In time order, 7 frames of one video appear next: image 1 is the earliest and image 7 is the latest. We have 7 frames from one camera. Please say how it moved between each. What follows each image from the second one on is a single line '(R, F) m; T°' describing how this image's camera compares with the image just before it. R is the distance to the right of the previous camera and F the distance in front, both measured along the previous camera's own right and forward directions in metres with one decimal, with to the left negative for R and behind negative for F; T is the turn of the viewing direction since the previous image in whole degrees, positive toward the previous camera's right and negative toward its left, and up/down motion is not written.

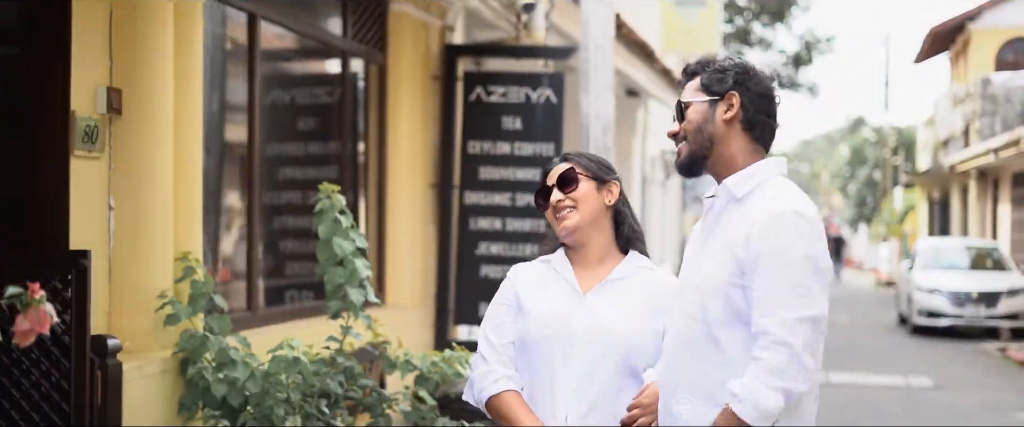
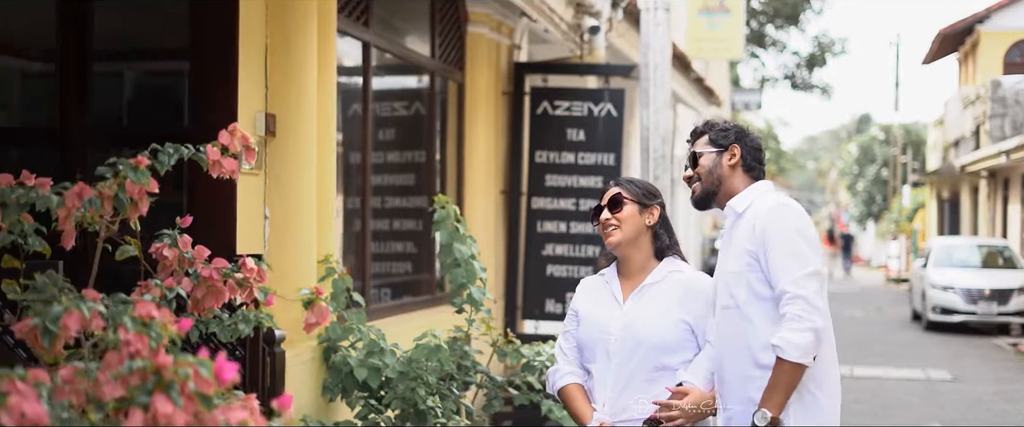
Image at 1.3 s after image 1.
(-0.5, -0.8) m; 0°
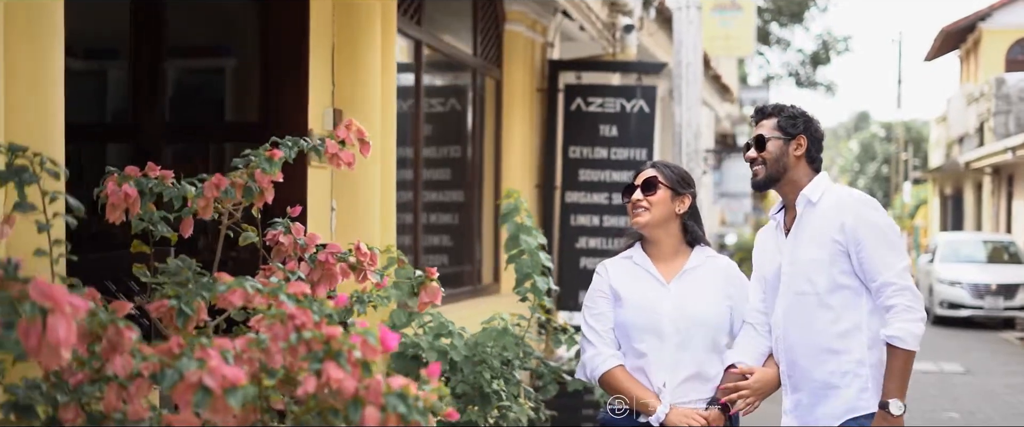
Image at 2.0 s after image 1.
(-0.3, -0.2) m; 0°
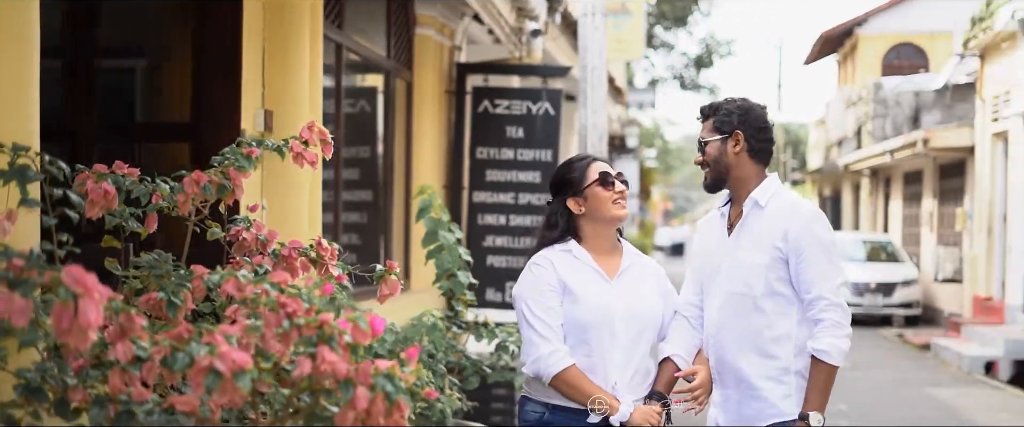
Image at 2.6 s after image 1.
(-0.2, -0.3) m; +6°
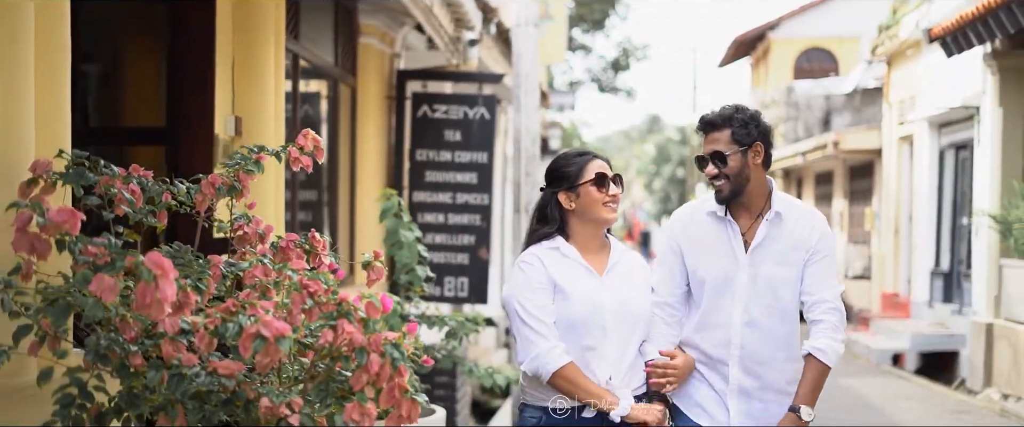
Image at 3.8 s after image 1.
(-0.2, -0.6) m; +4°
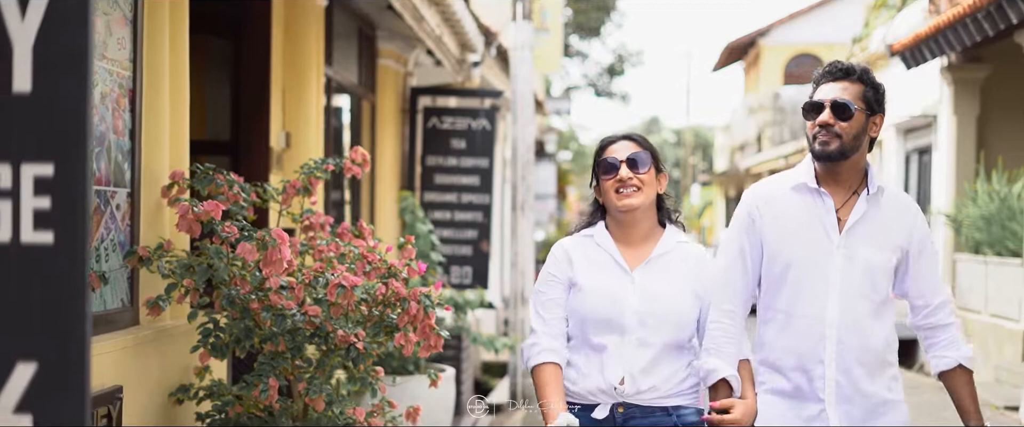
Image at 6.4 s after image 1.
(0.0, -1.7) m; 0°
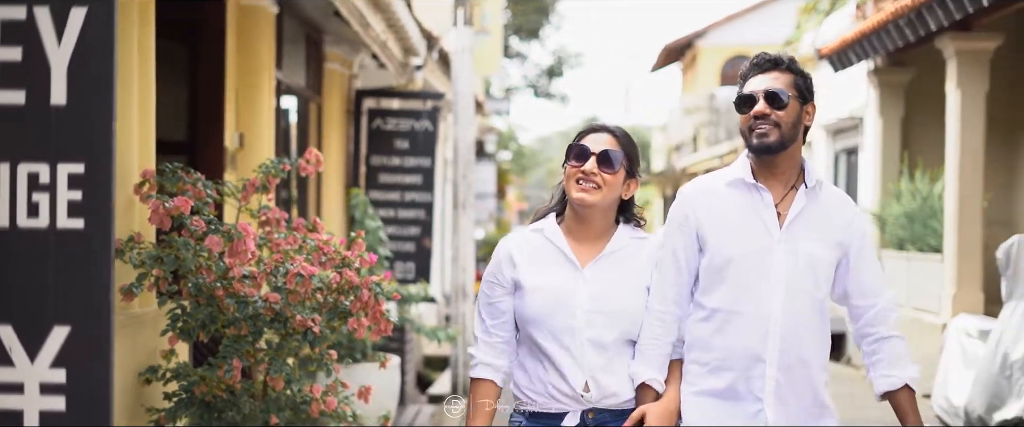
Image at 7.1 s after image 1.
(0.0, -0.5) m; +3°
